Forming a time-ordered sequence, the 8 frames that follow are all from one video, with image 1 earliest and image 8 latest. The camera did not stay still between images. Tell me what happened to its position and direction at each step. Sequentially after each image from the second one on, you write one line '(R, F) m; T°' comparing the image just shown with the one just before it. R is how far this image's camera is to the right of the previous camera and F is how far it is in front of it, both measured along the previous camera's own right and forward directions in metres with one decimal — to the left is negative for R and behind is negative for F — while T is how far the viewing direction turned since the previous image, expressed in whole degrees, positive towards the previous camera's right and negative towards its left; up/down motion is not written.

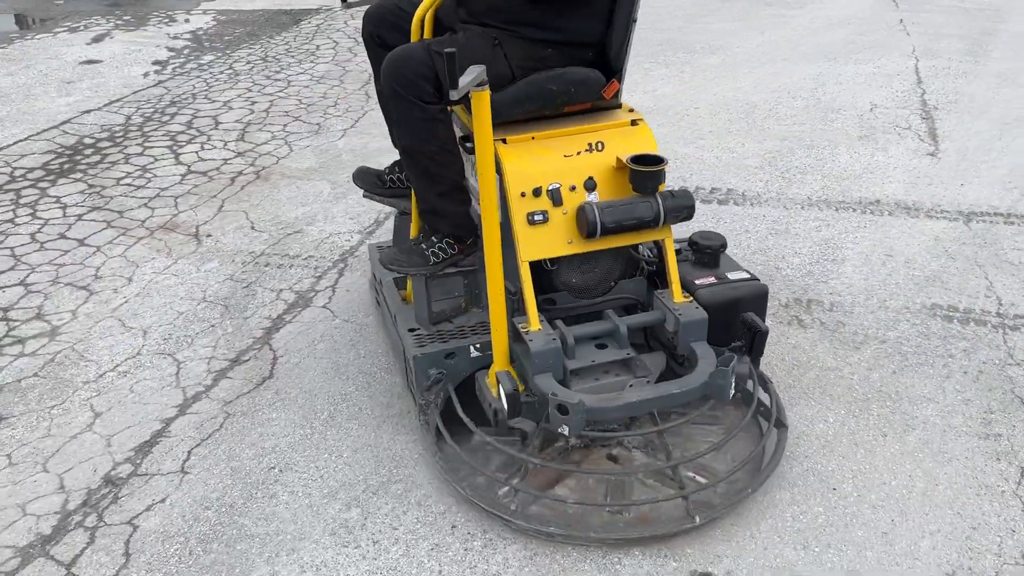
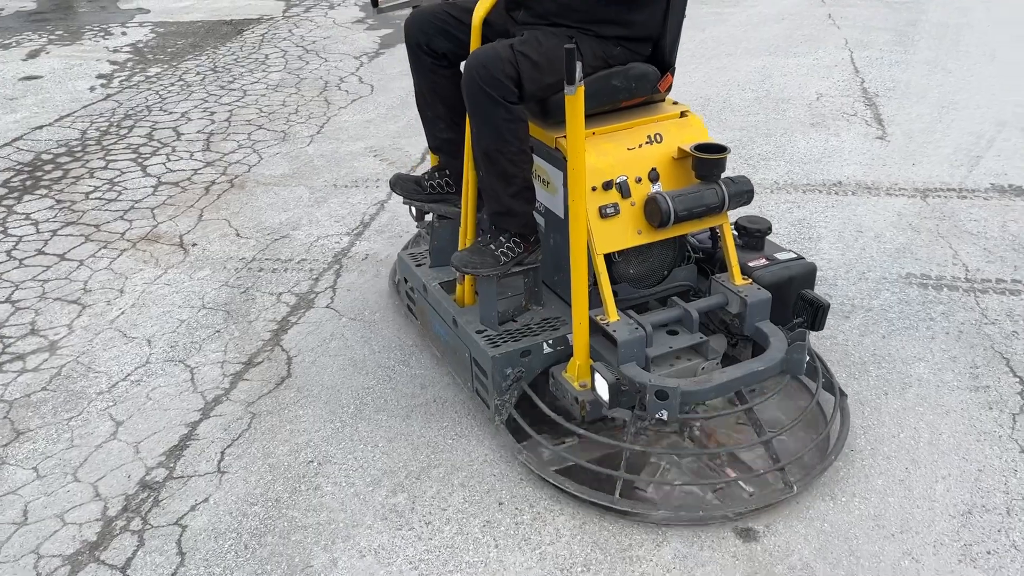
(-0.3, -0.1) m; +5°
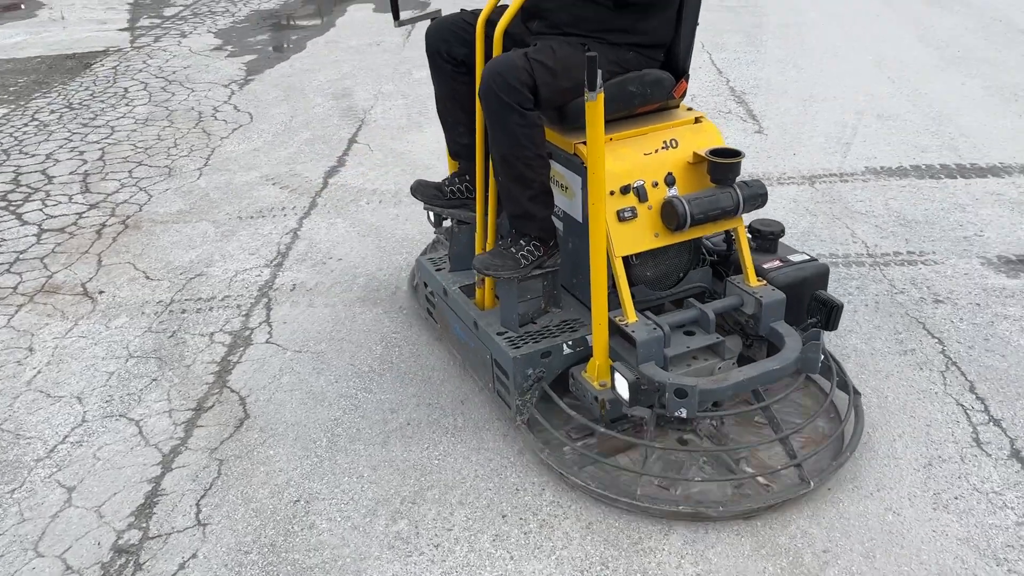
(-0.4, 0.0) m; +10°
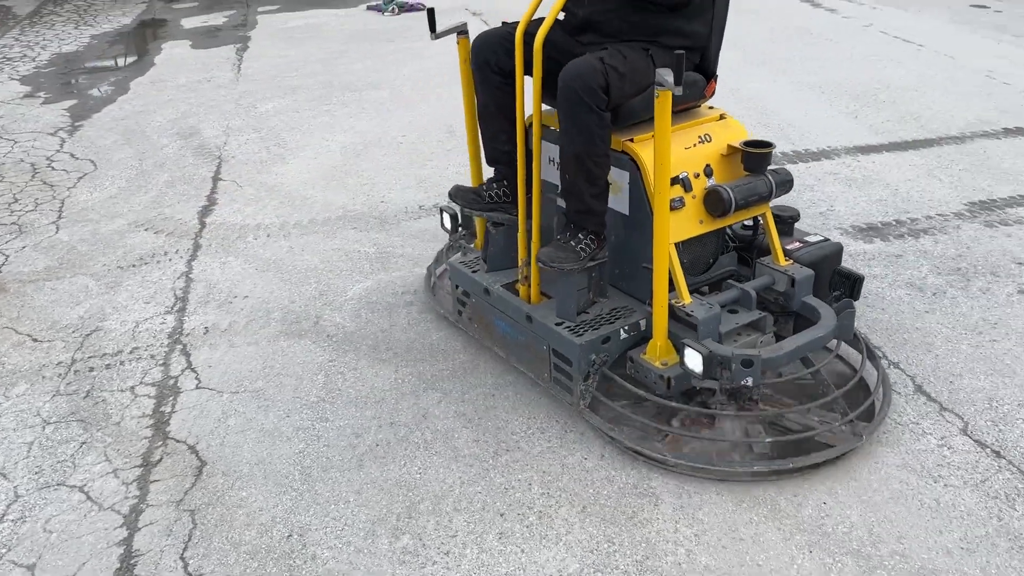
(-0.5, -0.1) m; +12°
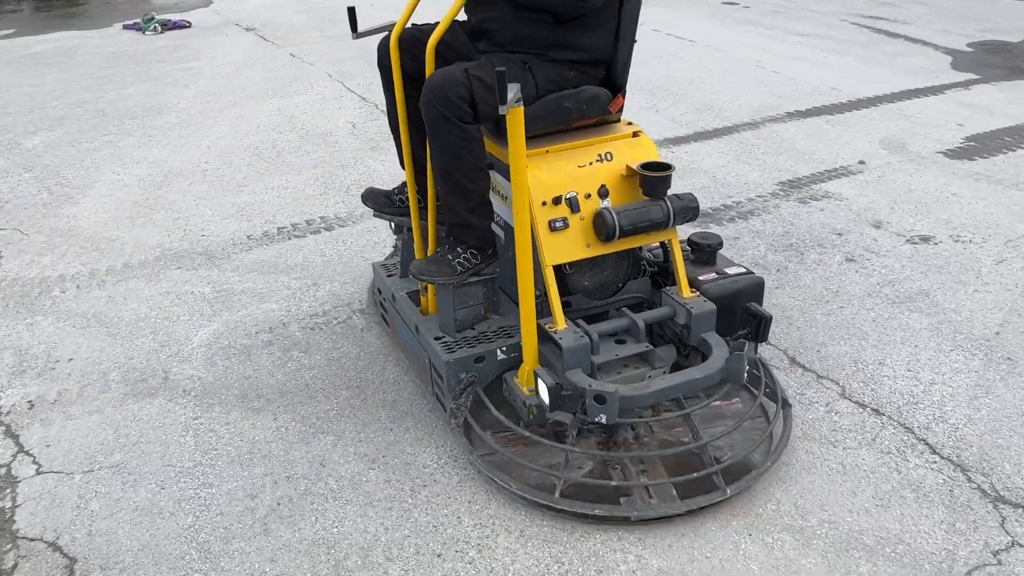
(-0.4, +0.2) m; +14°
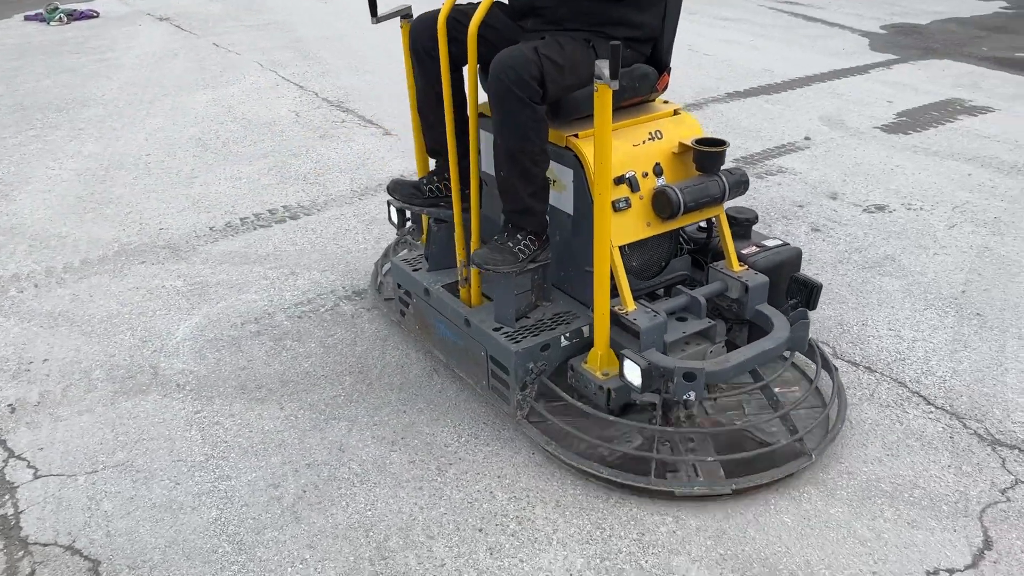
(-0.4, 0.0) m; +6°
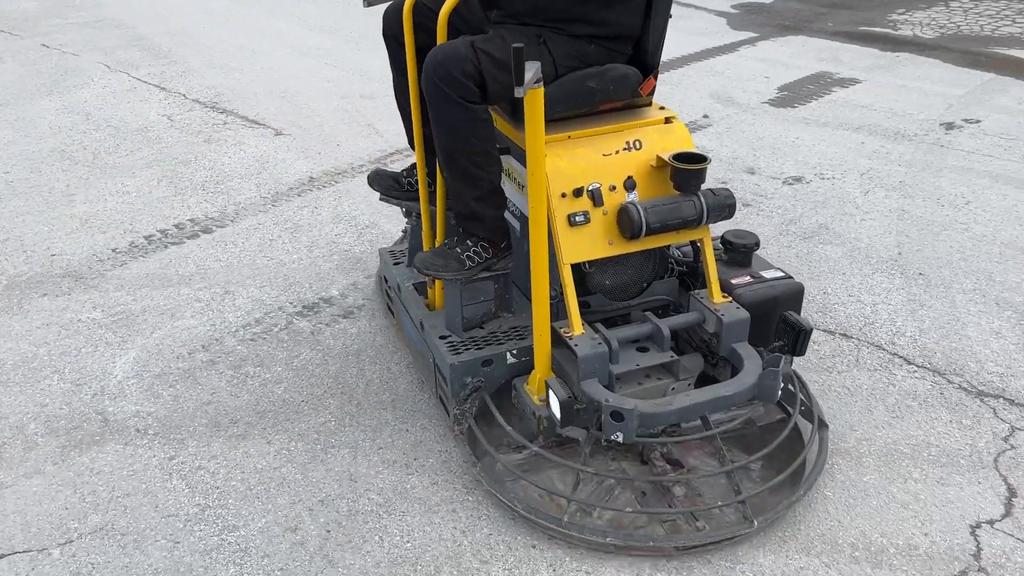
(-0.6, +0.2) m; +11°
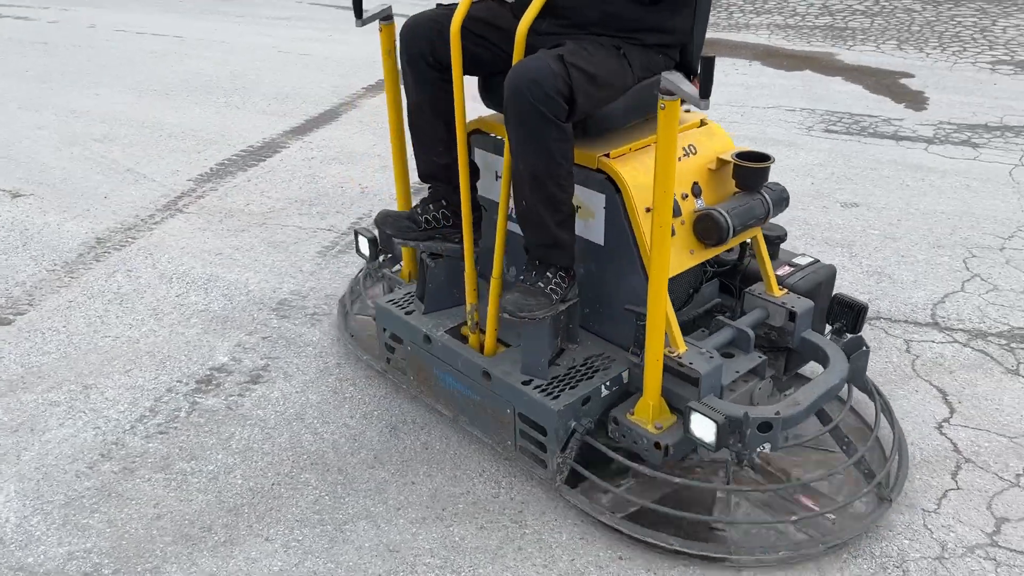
(-1.0, +0.3) m; +22°
